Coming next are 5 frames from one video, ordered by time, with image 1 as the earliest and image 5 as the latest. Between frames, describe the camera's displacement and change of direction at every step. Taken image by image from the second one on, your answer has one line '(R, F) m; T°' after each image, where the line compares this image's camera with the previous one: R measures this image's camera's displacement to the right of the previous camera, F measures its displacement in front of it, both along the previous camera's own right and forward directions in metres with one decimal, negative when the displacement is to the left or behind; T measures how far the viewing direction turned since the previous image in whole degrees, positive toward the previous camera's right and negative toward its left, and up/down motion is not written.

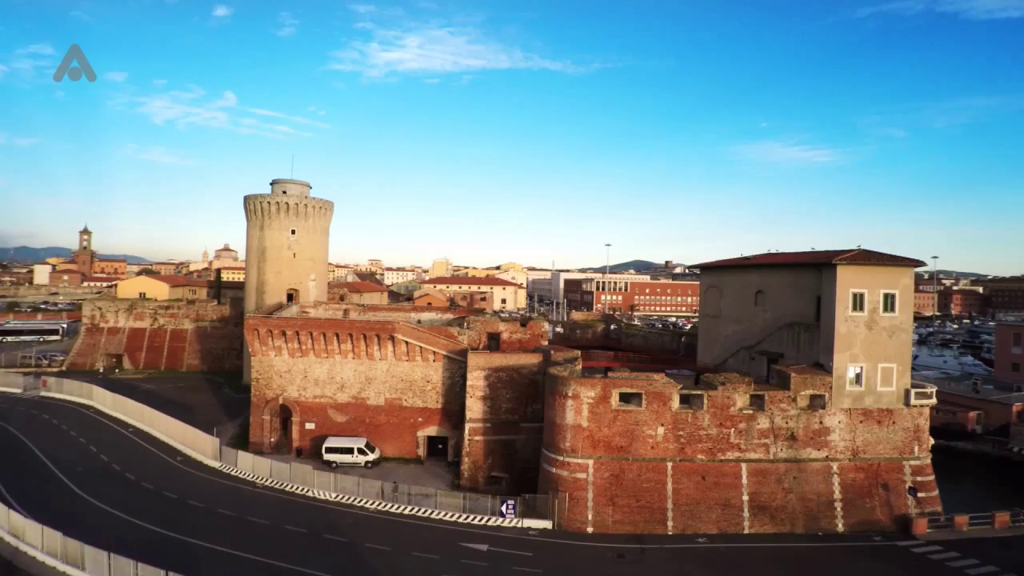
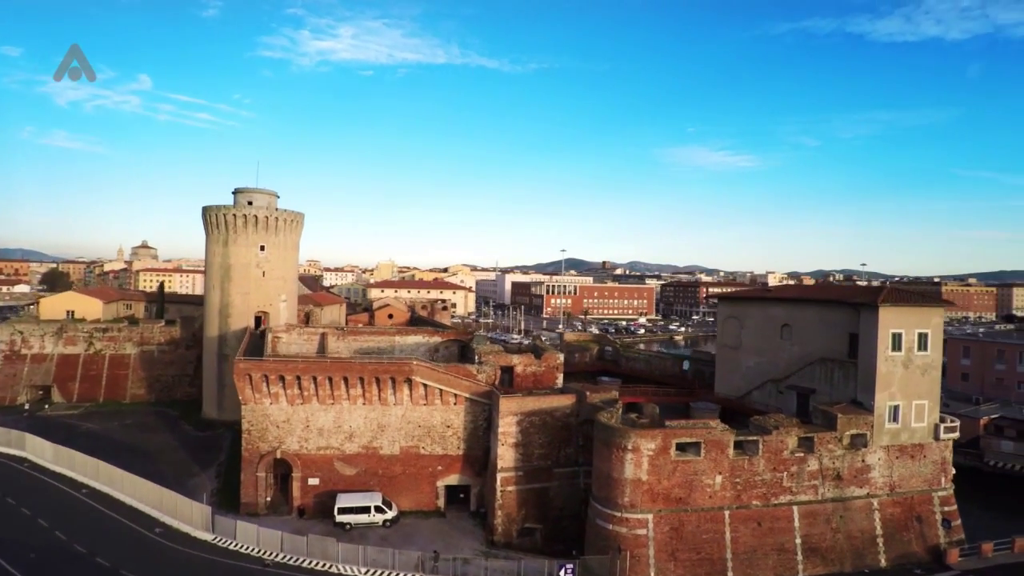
(-4.4, +2.0) m; +9°
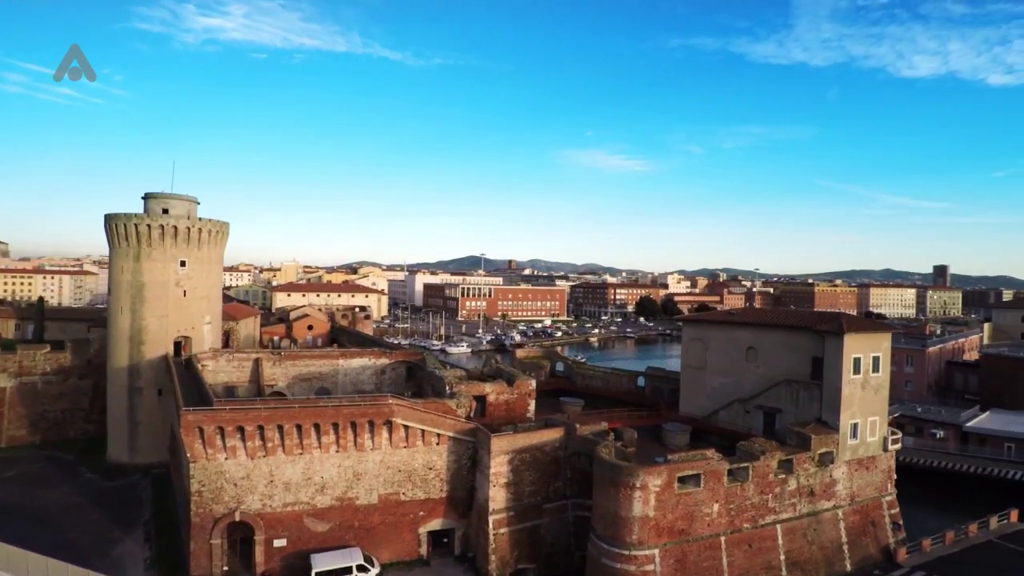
(-3.6, +1.4) m; +12°
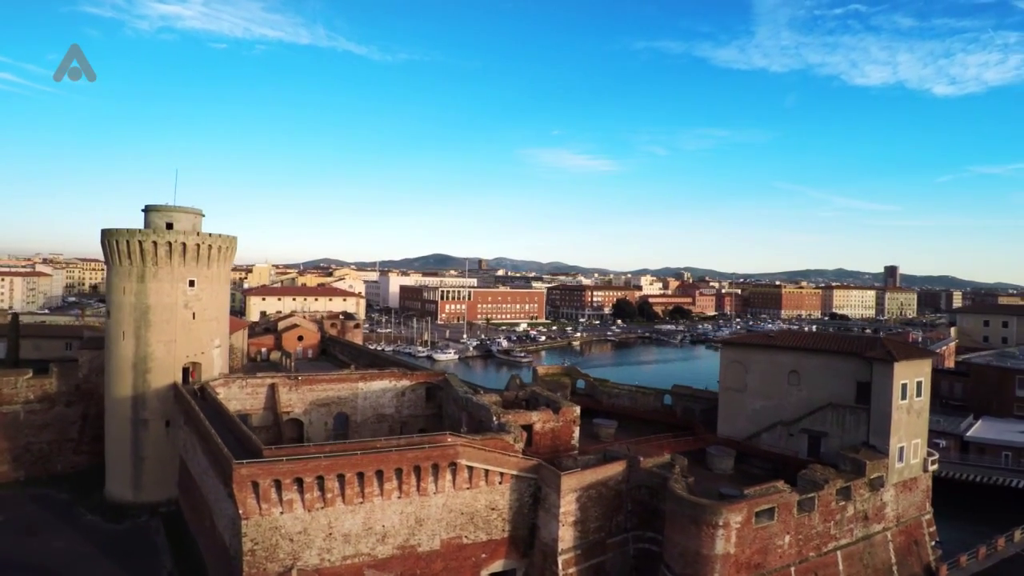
(-3.9, +1.1) m; +5°
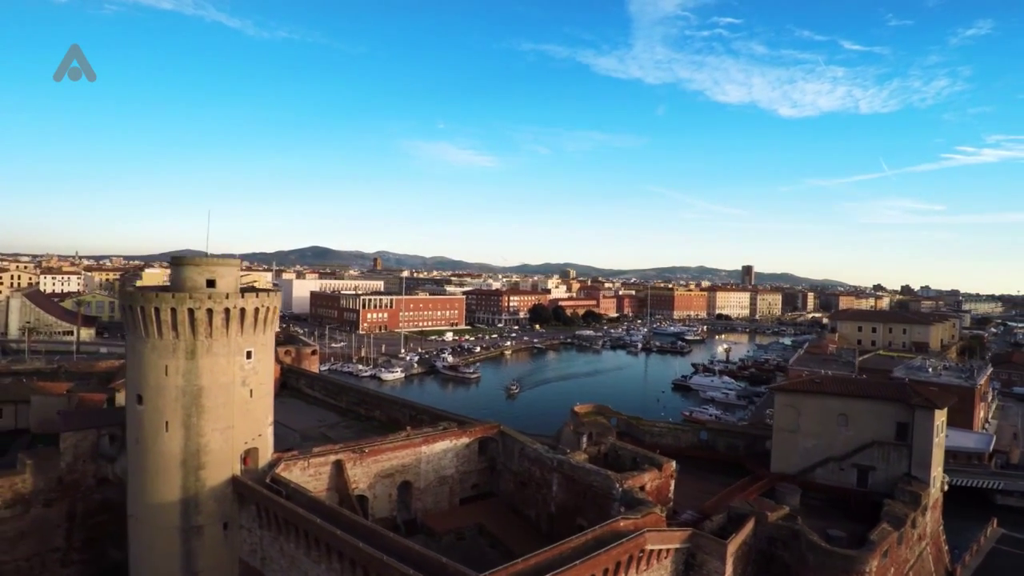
(-10.1, +2.7) m; +16°
